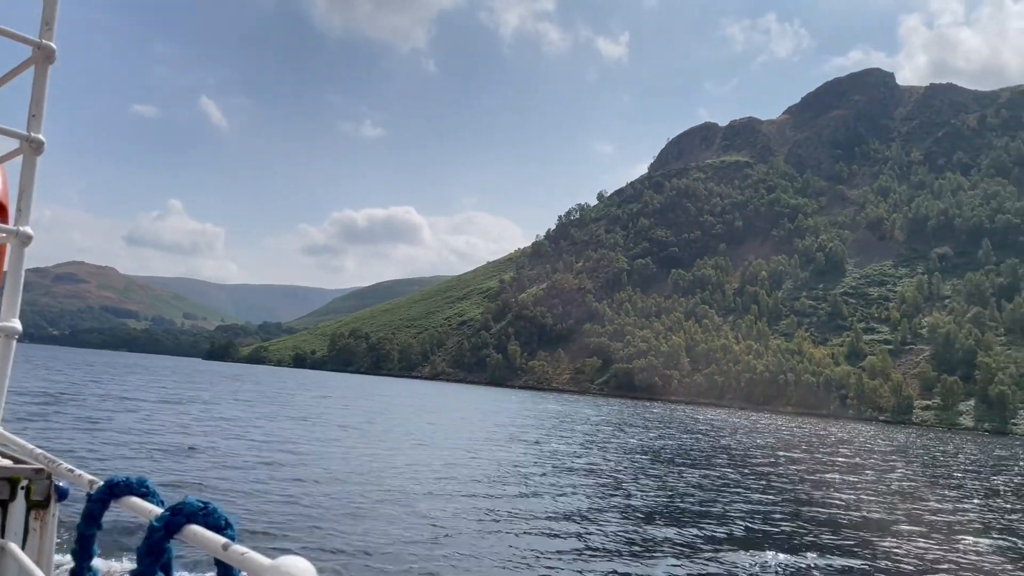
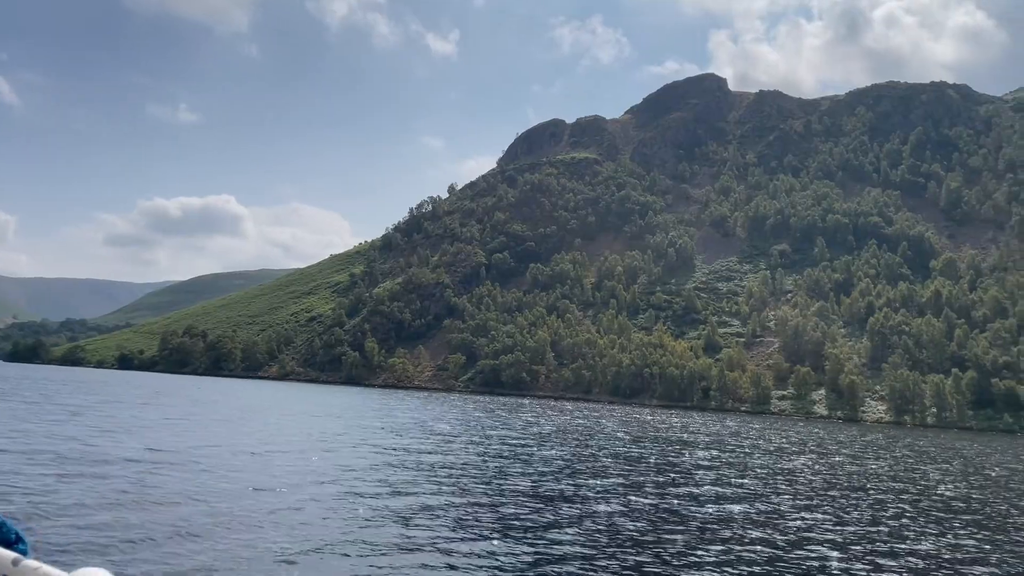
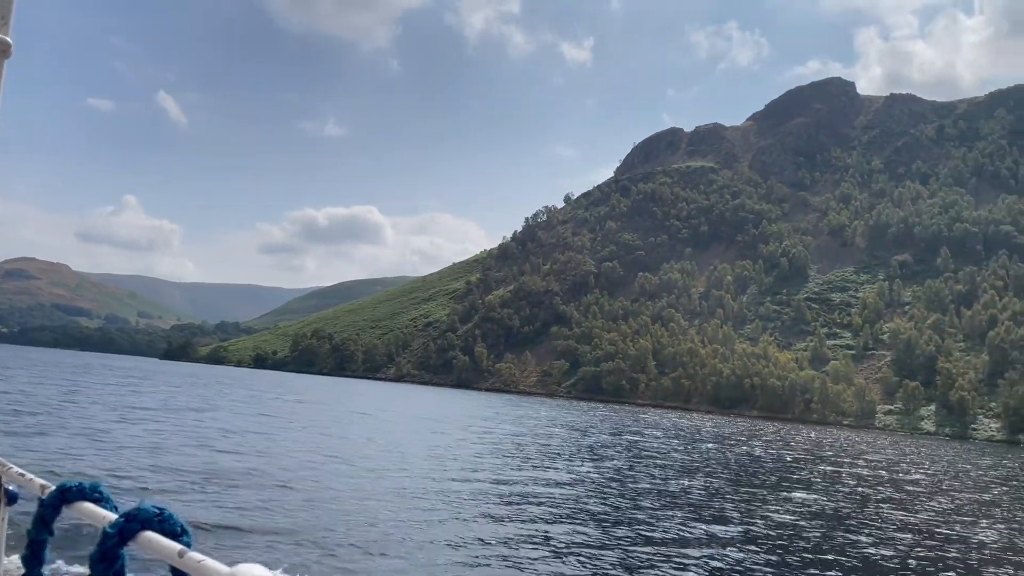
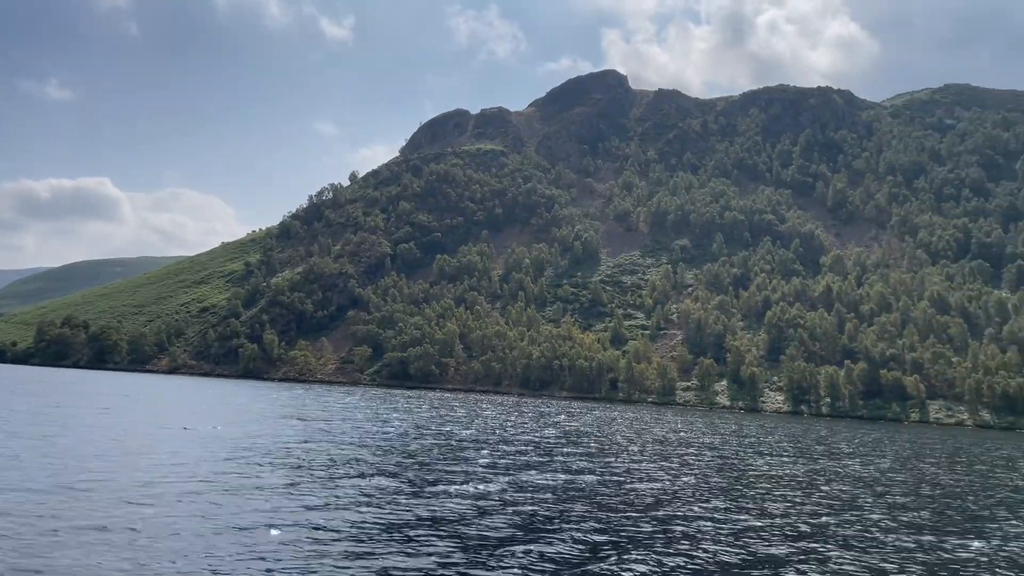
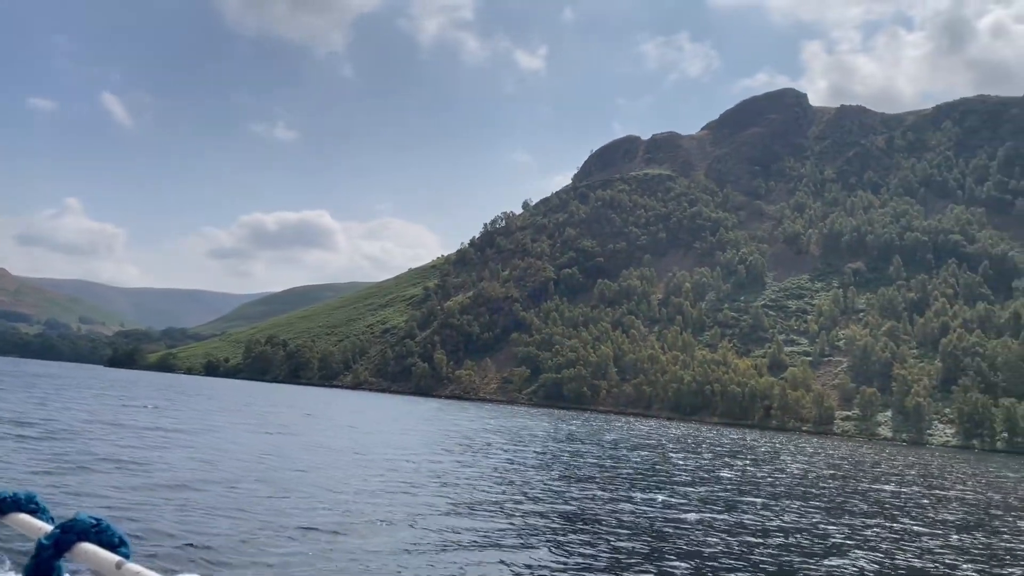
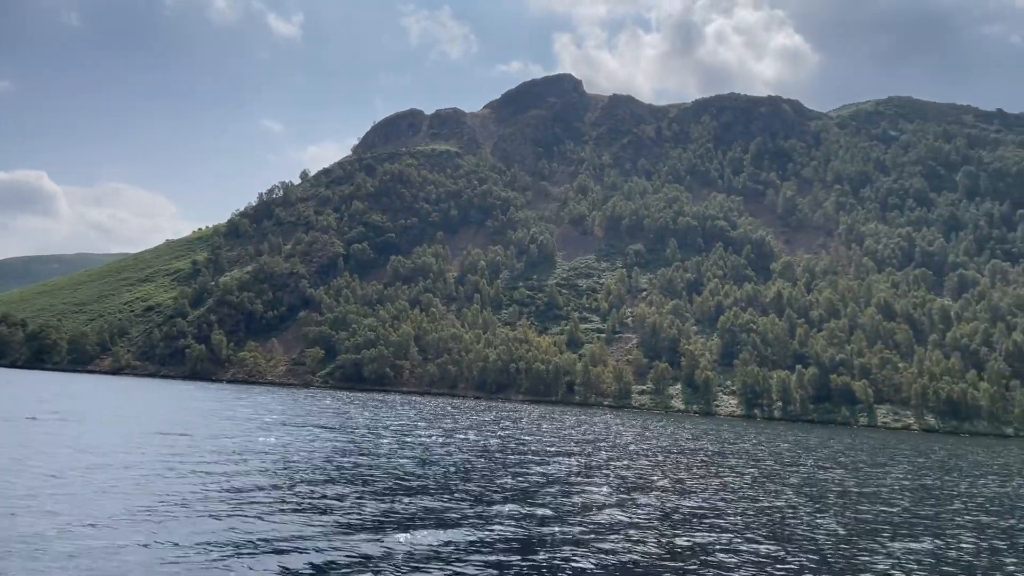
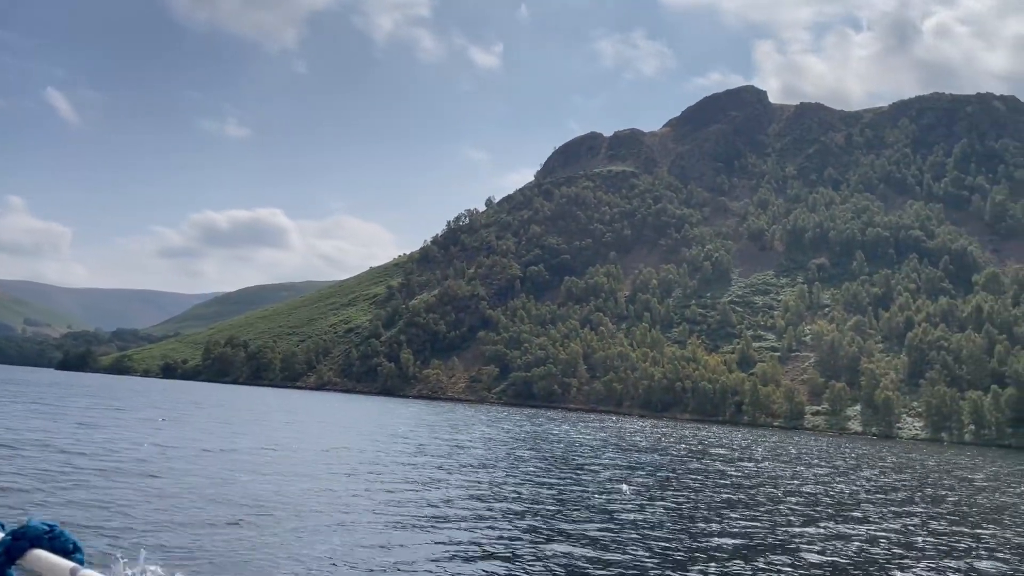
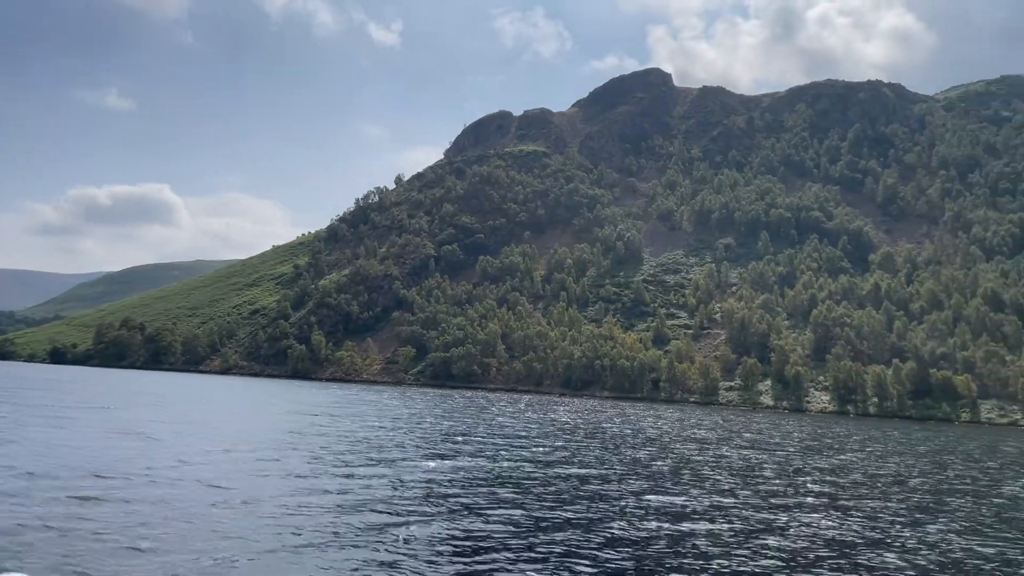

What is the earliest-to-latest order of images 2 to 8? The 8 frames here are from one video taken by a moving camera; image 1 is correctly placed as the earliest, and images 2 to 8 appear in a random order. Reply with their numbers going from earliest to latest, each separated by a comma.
3, 5, 7, 2, 8, 4, 6
